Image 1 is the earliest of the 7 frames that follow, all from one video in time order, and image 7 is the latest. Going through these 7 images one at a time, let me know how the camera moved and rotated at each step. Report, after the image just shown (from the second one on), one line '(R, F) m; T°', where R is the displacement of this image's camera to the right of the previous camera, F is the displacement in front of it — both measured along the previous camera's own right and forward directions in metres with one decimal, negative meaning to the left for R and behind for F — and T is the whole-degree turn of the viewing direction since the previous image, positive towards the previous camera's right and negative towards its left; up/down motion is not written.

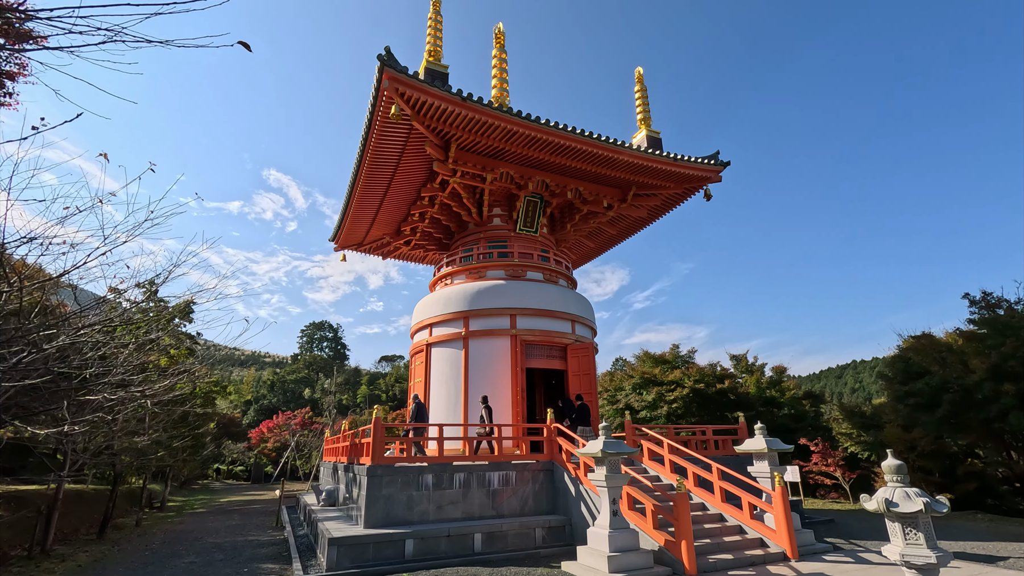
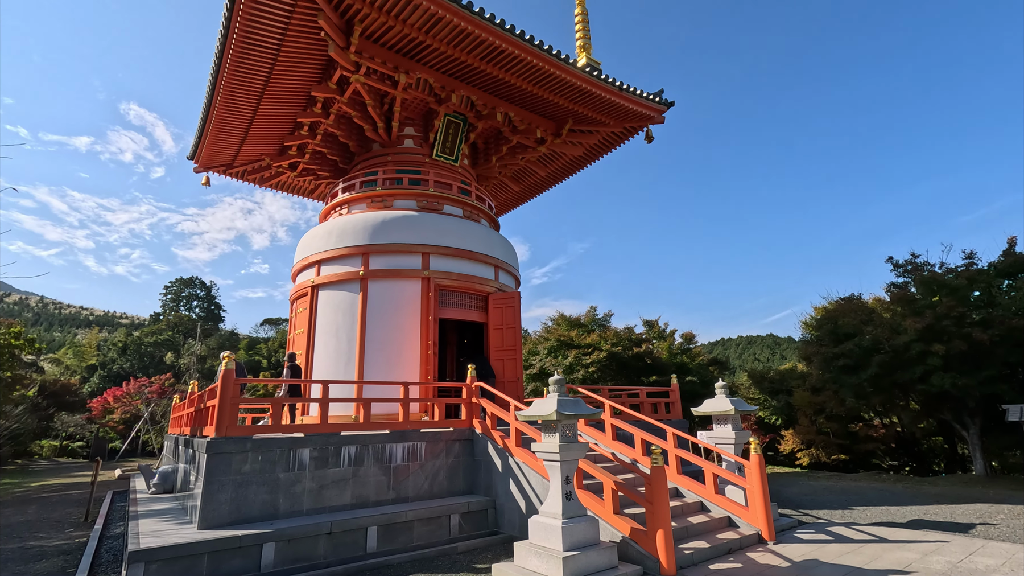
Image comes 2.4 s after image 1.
(-0.2, +2.0) m; +12°
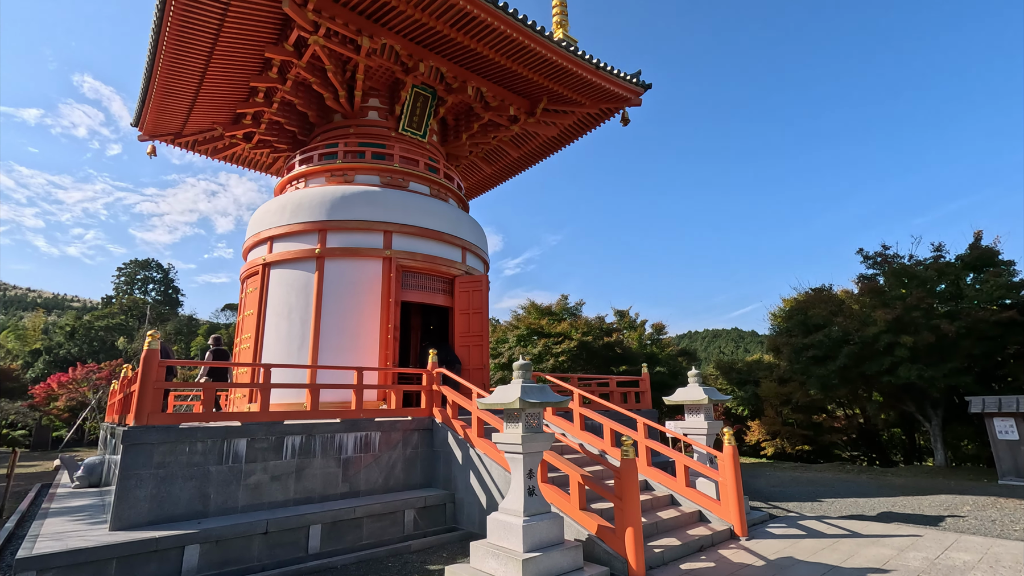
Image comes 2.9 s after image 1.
(+0.1, +0.5) m; +3°
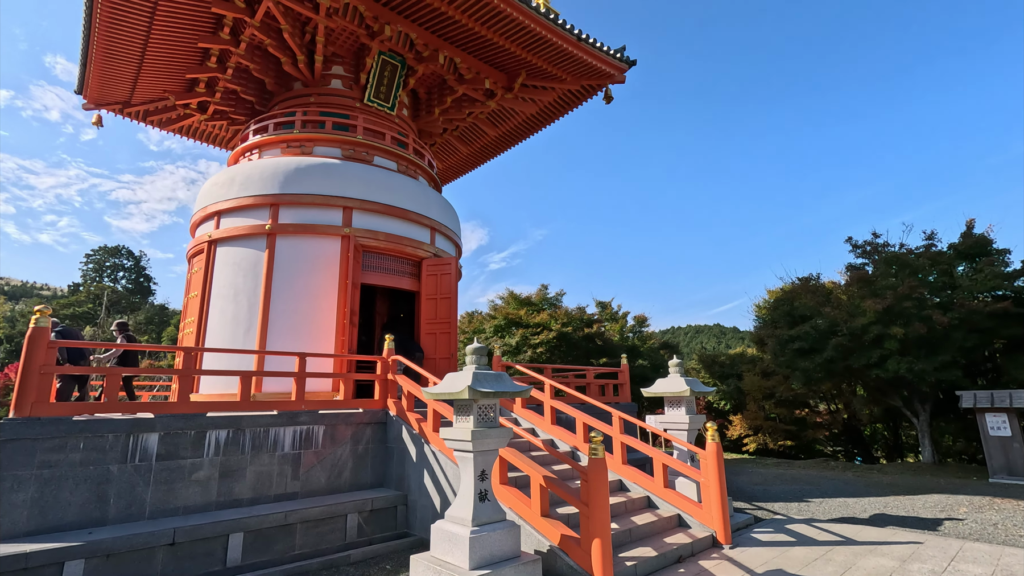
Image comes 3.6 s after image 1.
(+0.3, +0.7) m; +2°
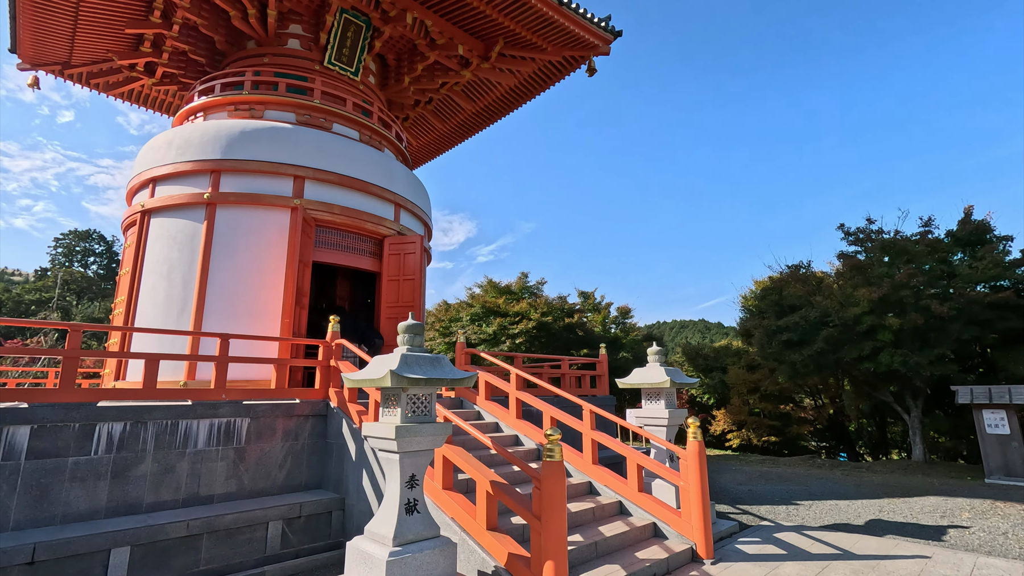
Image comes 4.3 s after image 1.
(+0.3, +0.7) m; +1°
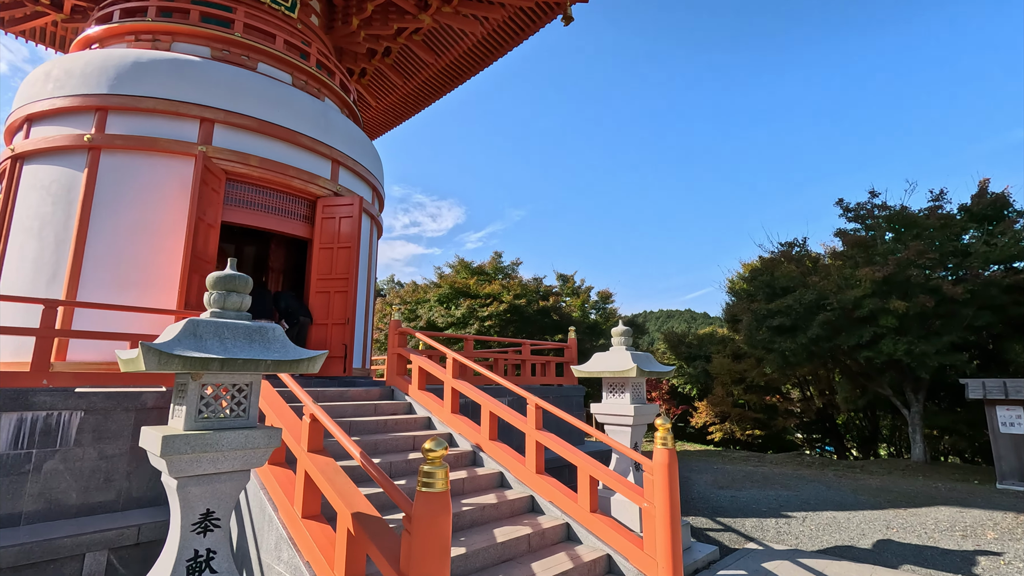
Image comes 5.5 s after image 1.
(+0.5, +1.1) m; +1°
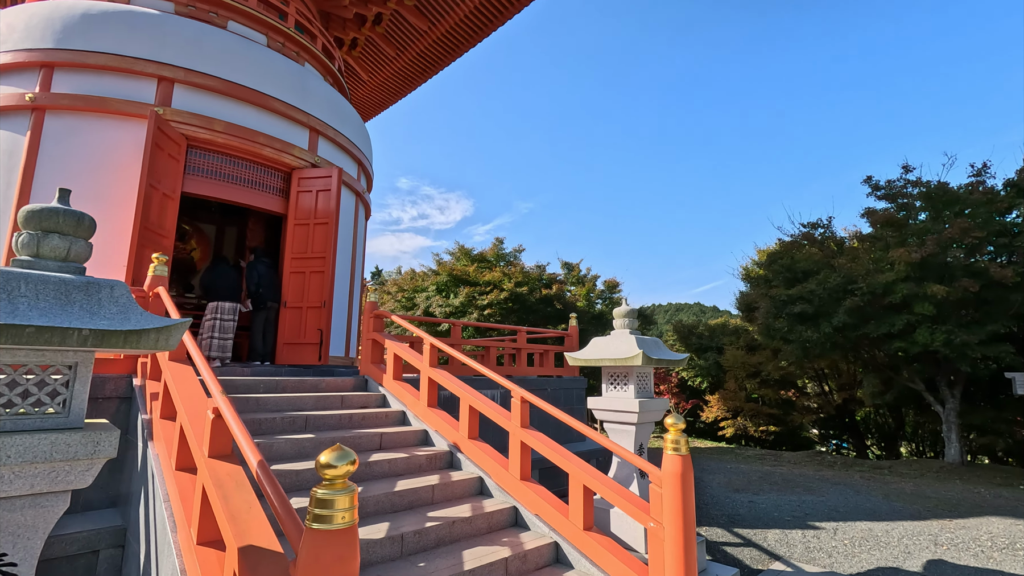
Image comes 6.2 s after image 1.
(+0.2, +0.7) m; -1°
